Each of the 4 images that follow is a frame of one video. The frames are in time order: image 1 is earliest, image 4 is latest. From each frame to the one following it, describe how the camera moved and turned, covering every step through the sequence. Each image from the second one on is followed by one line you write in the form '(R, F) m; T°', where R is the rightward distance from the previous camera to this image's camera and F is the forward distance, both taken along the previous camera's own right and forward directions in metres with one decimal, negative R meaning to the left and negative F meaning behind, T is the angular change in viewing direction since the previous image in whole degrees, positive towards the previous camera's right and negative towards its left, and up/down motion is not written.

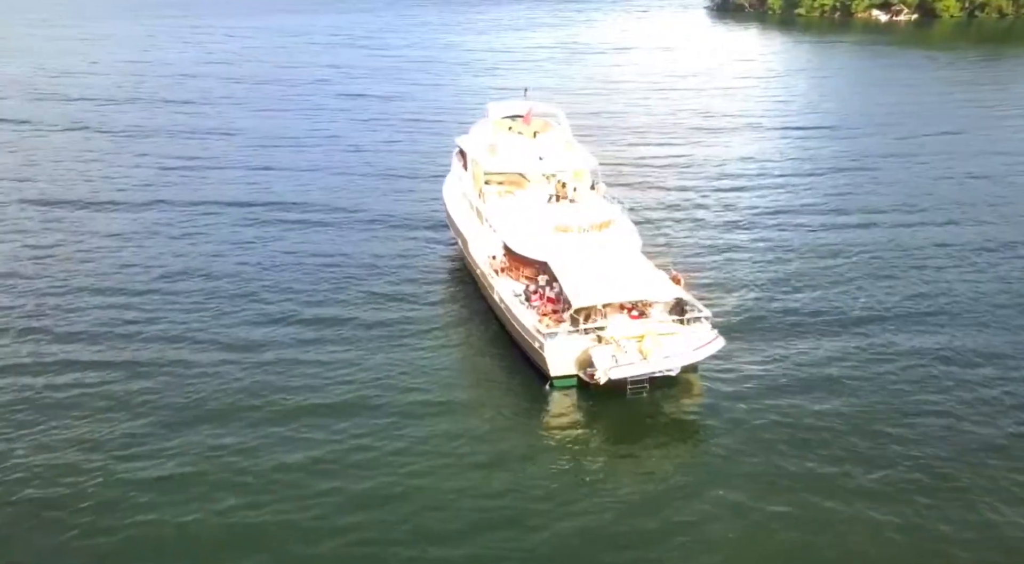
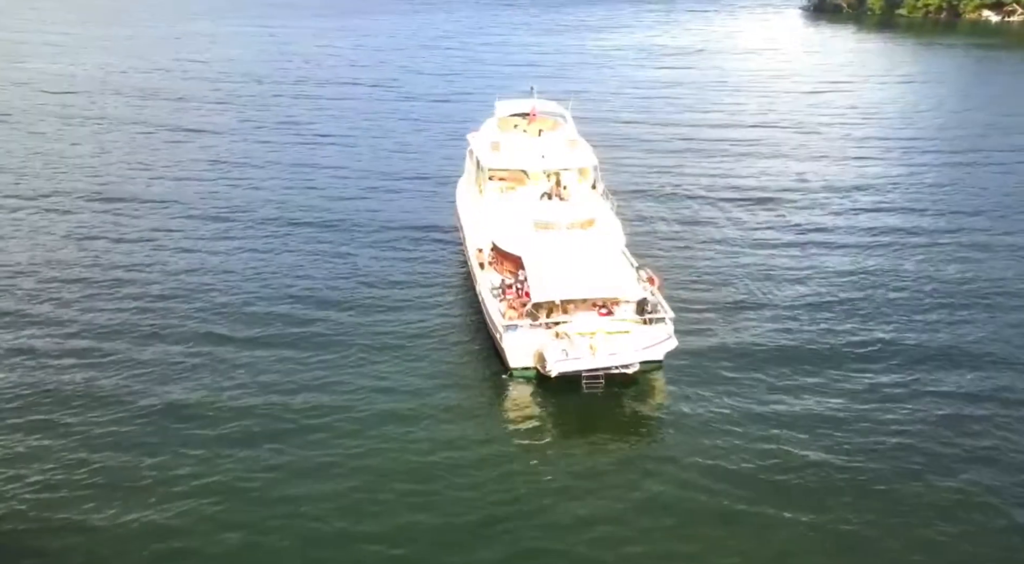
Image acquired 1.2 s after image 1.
(+6.7, +0.1) m; -8°
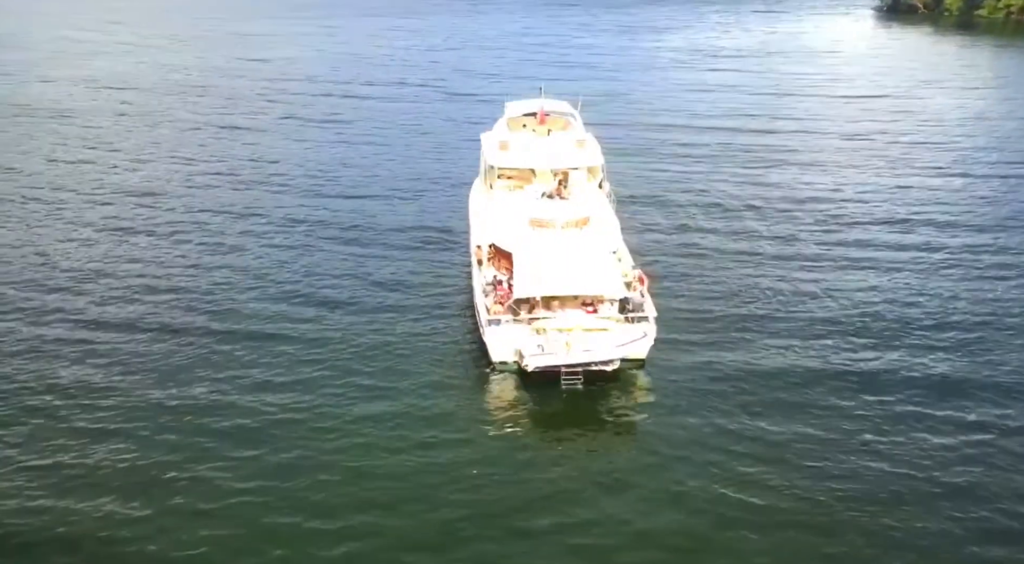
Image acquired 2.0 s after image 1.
(+4.7, 0.0) m; -6°
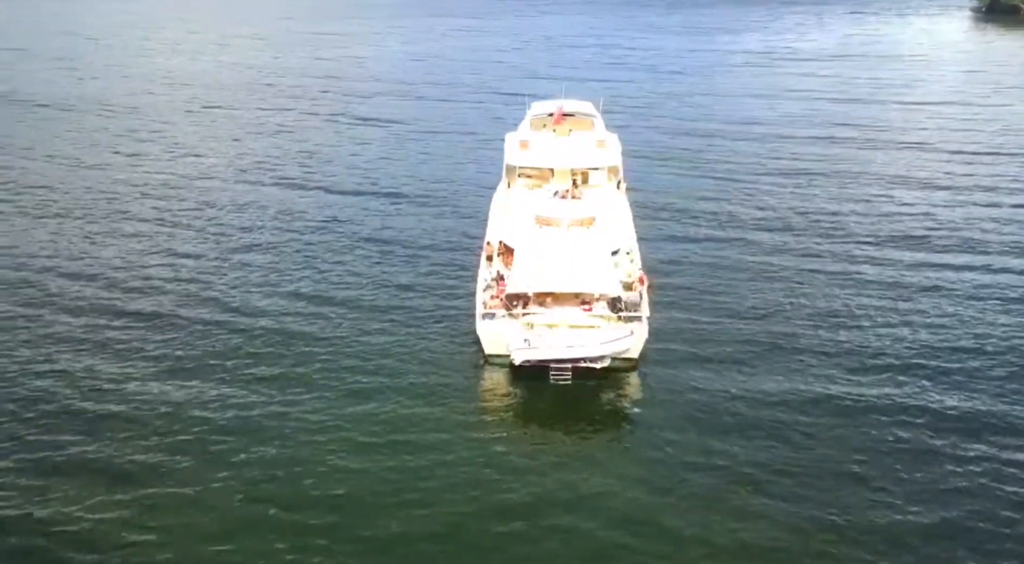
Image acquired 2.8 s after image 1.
(+5.2, +0.4) m; -7°
